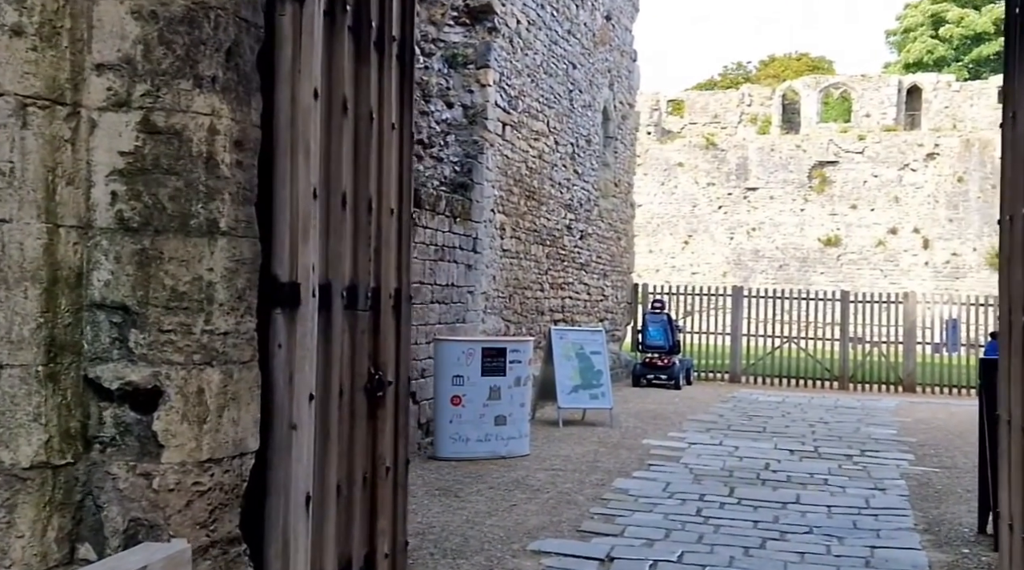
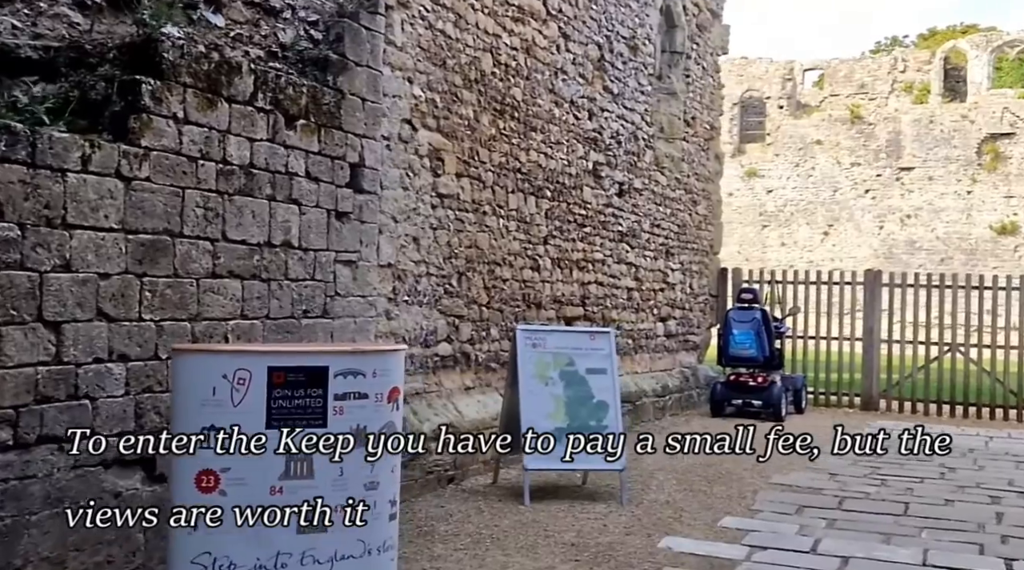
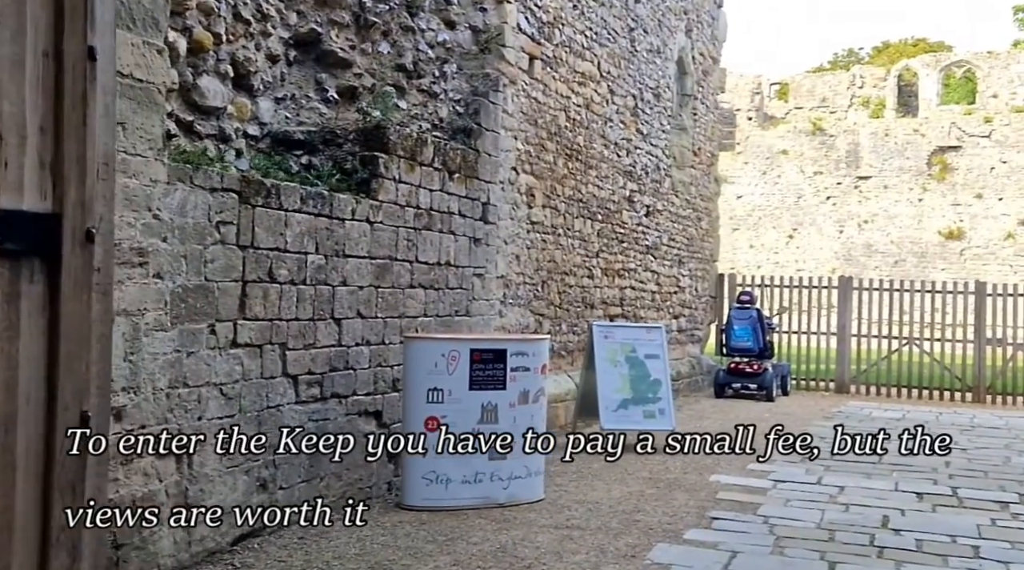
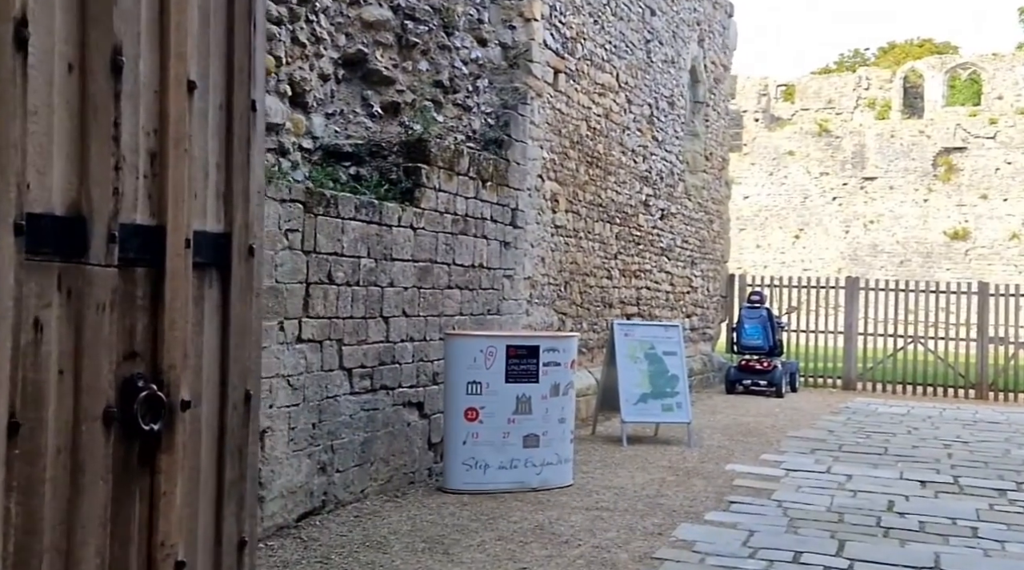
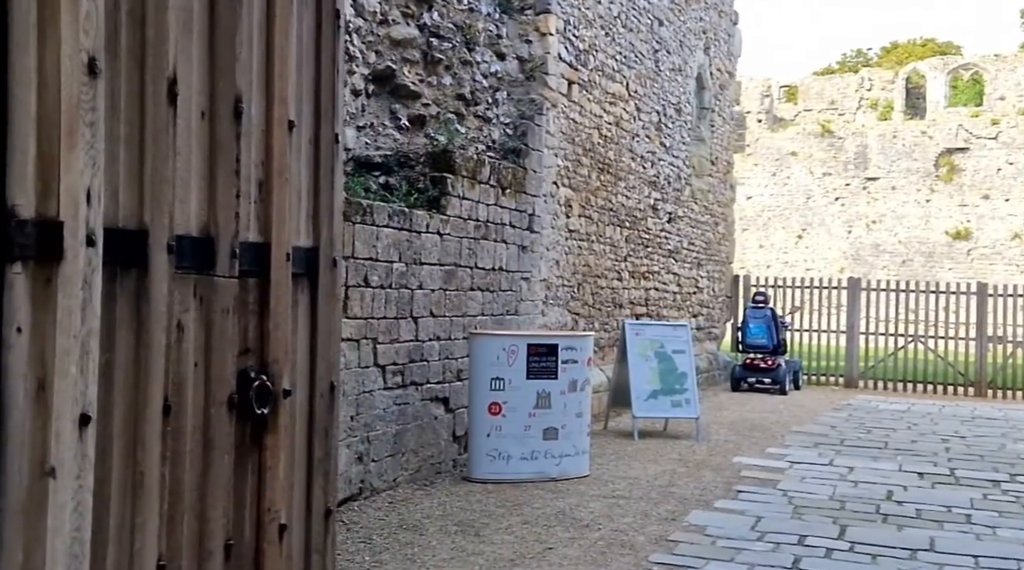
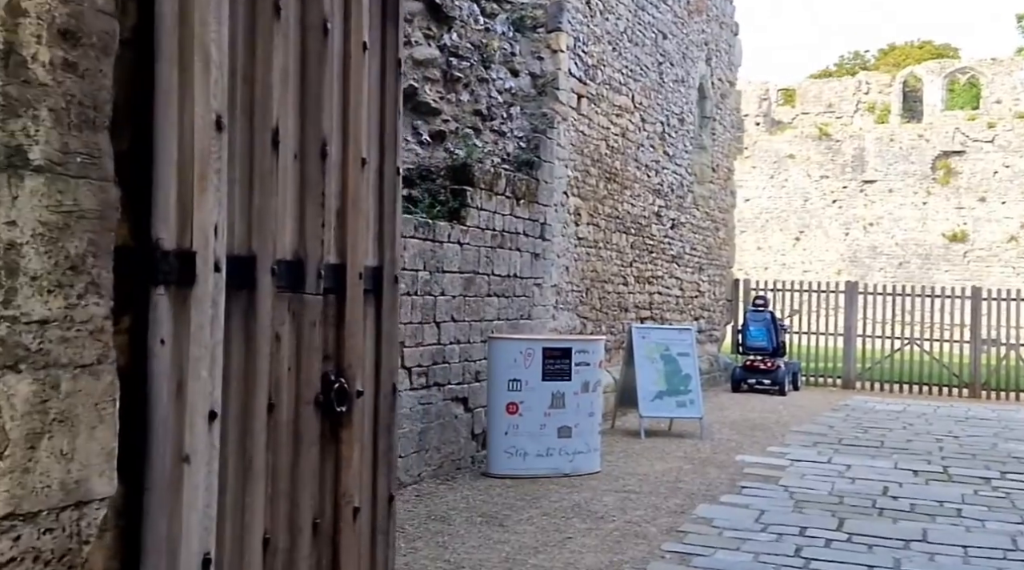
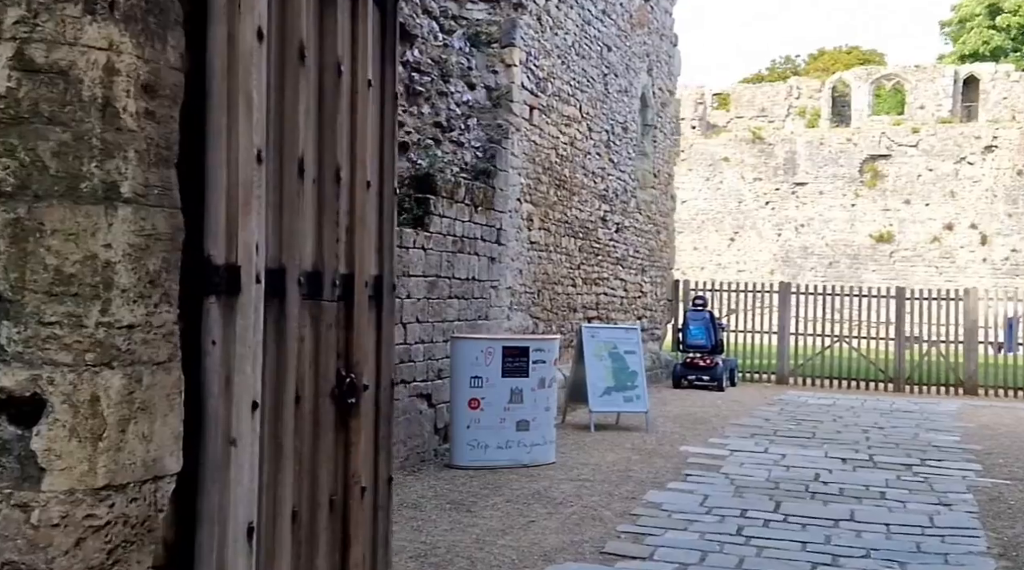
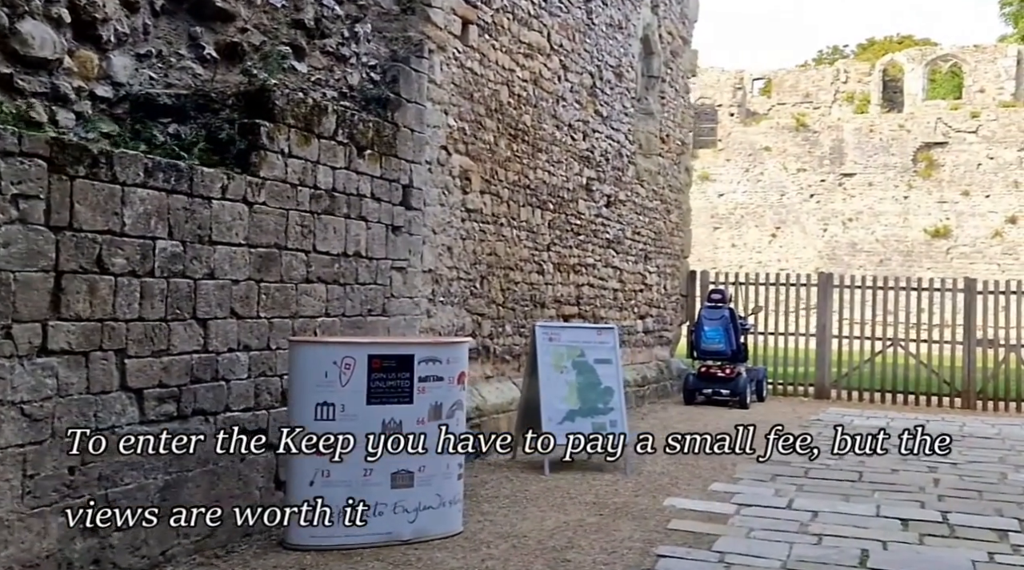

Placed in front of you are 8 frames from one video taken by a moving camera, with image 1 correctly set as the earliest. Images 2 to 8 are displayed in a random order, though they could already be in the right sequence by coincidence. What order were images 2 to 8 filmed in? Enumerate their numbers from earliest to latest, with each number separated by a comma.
7, 6, 5, 4, 3, 8, 2
